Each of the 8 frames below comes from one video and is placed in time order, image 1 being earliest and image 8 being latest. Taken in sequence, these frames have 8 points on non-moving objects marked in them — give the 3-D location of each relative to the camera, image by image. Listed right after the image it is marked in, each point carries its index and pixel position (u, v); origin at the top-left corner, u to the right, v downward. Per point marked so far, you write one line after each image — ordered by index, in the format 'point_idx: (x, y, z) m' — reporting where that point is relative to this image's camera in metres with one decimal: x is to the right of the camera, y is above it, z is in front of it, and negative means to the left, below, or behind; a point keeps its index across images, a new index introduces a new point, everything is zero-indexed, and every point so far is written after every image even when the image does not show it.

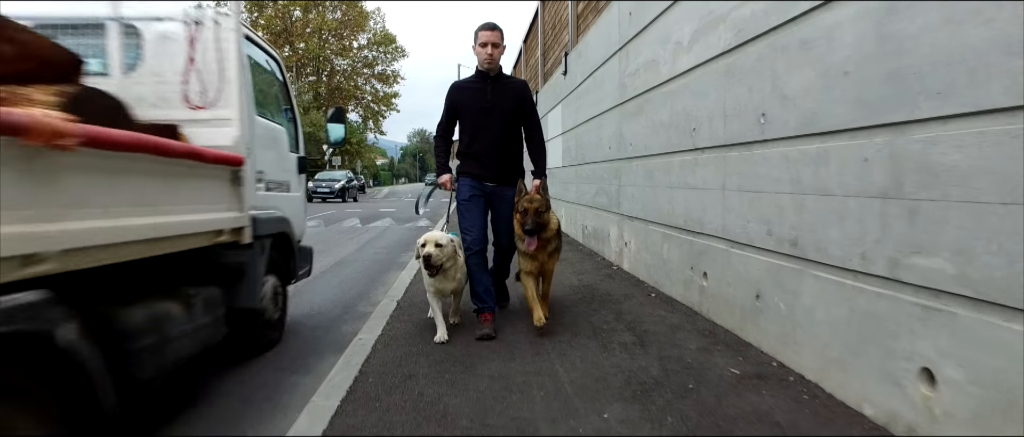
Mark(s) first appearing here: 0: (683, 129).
0: (+1.3, +0.7, +5.1) m
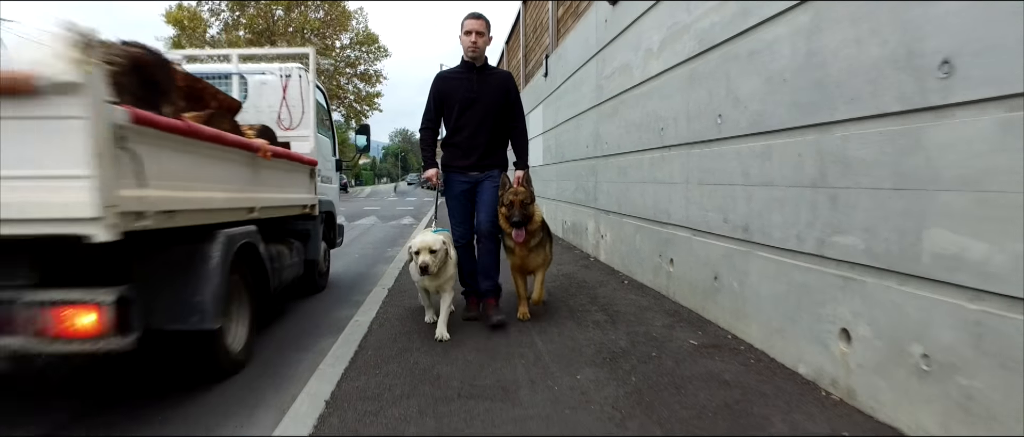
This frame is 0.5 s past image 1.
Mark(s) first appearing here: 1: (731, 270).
0: (+1.2, +0.7, +5.6) m
1: (+1.3, -0.3, +4.1) m
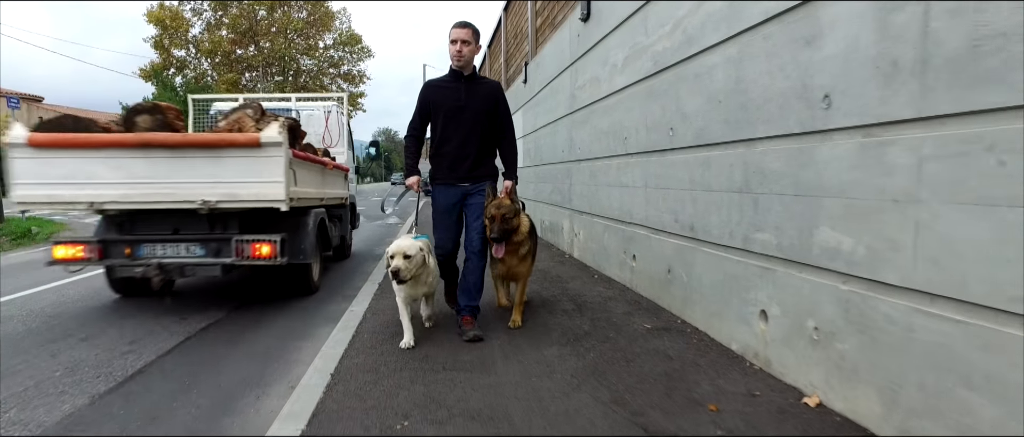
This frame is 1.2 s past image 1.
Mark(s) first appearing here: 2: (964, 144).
0: (+1.0, +0.8, +6.2) m
1: (+1.2, -0.3, +4.7) m
2: (+1.5, +0.2, +2.2) m
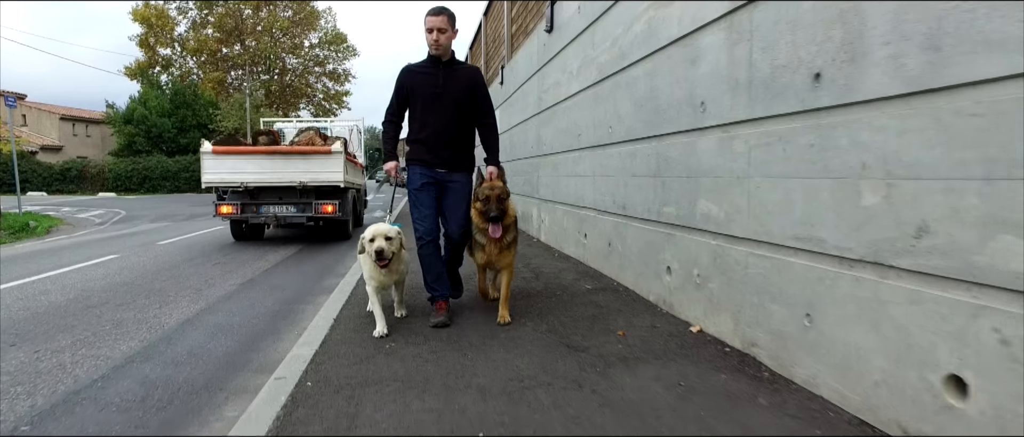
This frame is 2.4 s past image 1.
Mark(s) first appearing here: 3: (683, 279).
0: (+0.7, +0.9, +7.3) m
1: (+0.9, -0.2, +5.7) m
2: (+1.2, +0.4, +3.2) m
3: (+1.1, -0.4, +4.3) m
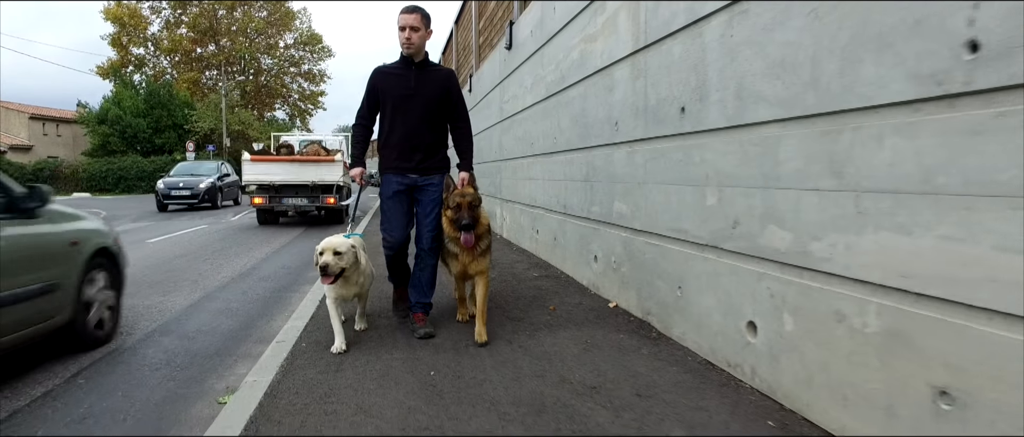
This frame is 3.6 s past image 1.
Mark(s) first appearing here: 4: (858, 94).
0: (+0.2, +0.9, +8.3) m
1: (+0.5, -0.1, +6.7) m
2: (+0.9, +0.4, +4.2) m
3: (+0.7, -0.4, +5.3) m
4: (+1.2, +0.4, +2.4) m
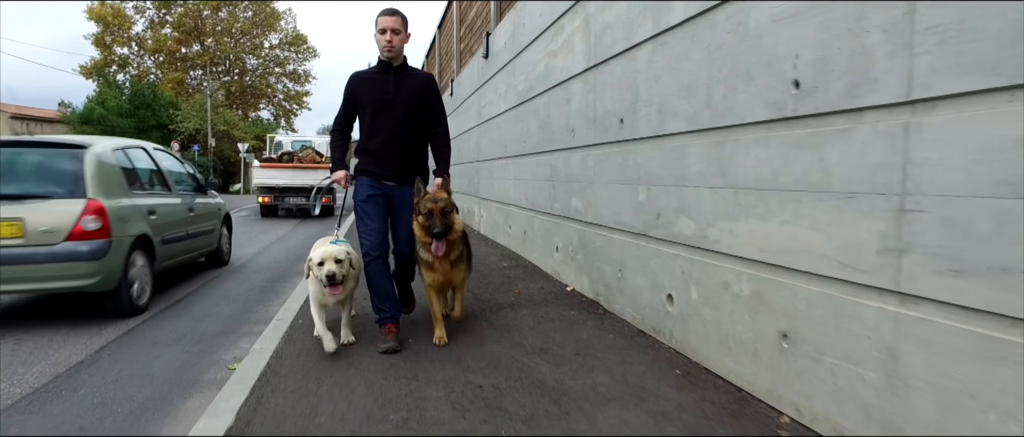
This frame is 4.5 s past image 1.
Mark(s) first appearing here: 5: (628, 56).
0: (-0.1, +1.0, +9.0) m
1: (+0.2, -0.1, +7.5) m
2: (+0.7, +0.5, +5.0) m
3: (+0.5, -0.3, +6.0) m
4: (+1.0, +0.5, +3.1) m
5: (+0.8, +1.1, +4.4) m
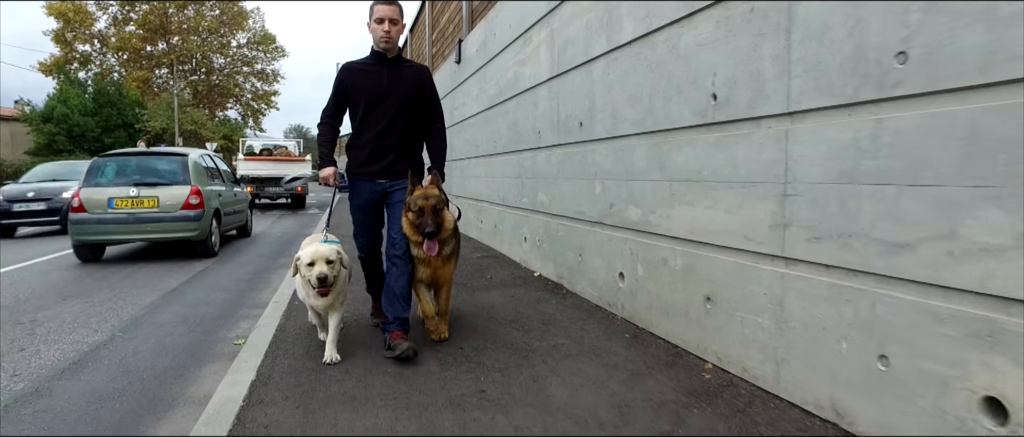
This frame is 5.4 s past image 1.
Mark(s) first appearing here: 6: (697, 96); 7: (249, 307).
0: (-0.5, +1.0, +9.6) m
1: (-0.2, 0.0, +8.1) m
2: (+0.5, +0.5, +5.6) m
3: (+0.2, -0.2, +6.7) m
4: (+0.9, +0.5, +3.8) m
5: (+0.6, +1.1, +5.1) m
6: (+0.9, +0.6, +3.5) m
7: (-2.4, -0.8, +6.2) m
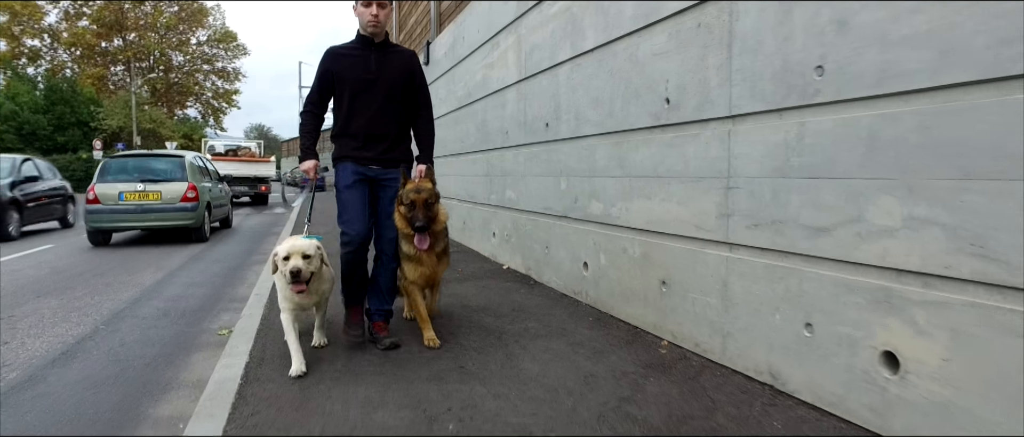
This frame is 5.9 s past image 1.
0: (-1.0, +1.1, +9.9) m
1: (-0.5, 0.0, +8.4) m
2: (+0.2, +0.6, +6.0) m
3: (-0.1, -0.2, +7.0) m
4: (+0.7, +0.6, +4.2) m
5: (+0.3, +1.2, +5.4) m
6: (+0.8, +0.7, +3.9) m
7: (-2.7, -0.8, +6.4) m
